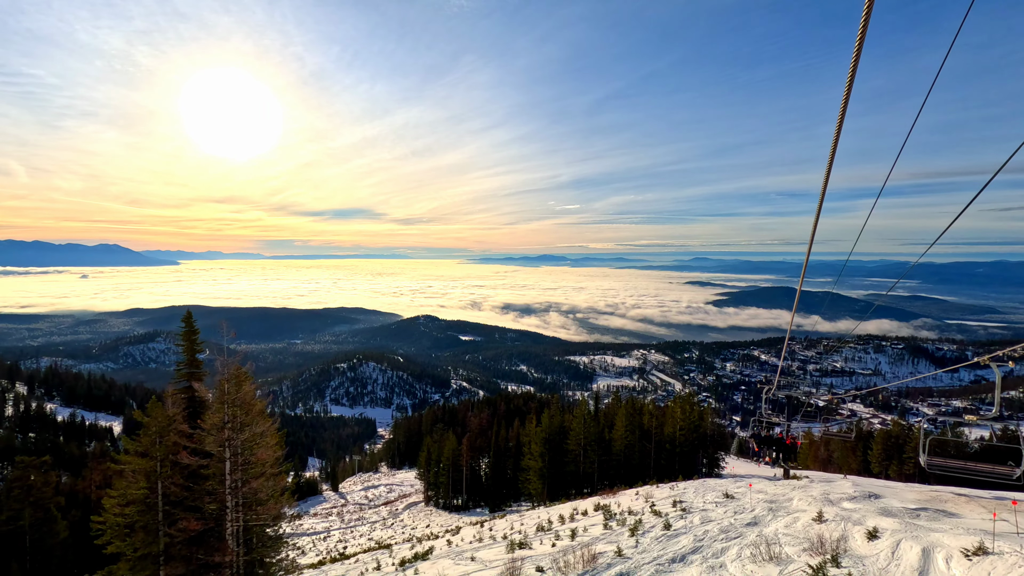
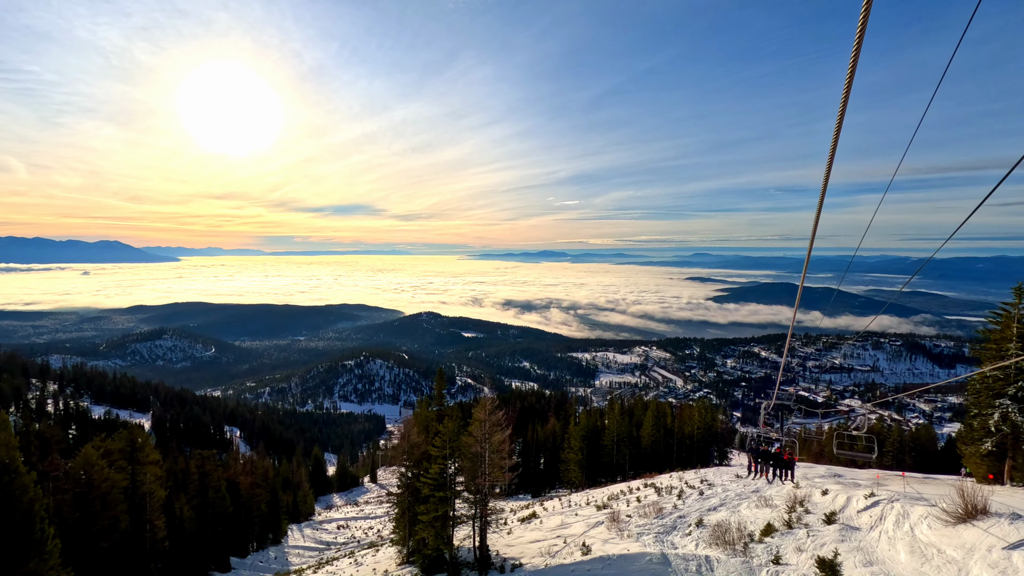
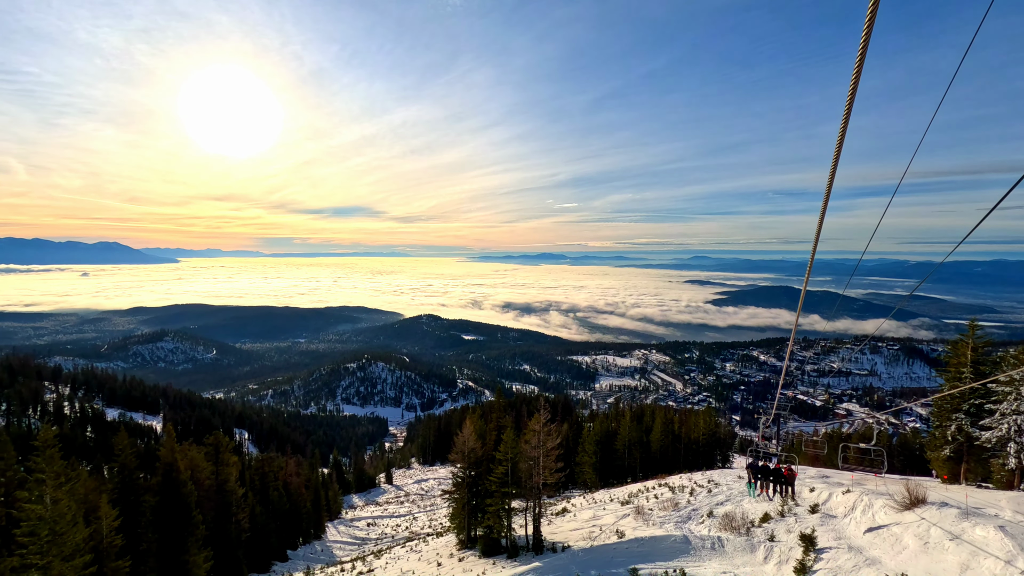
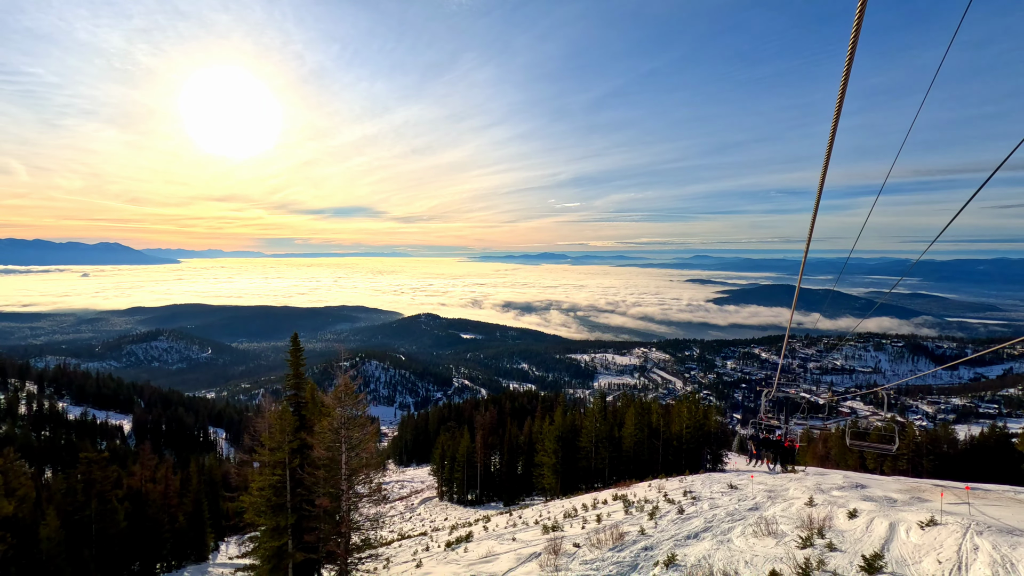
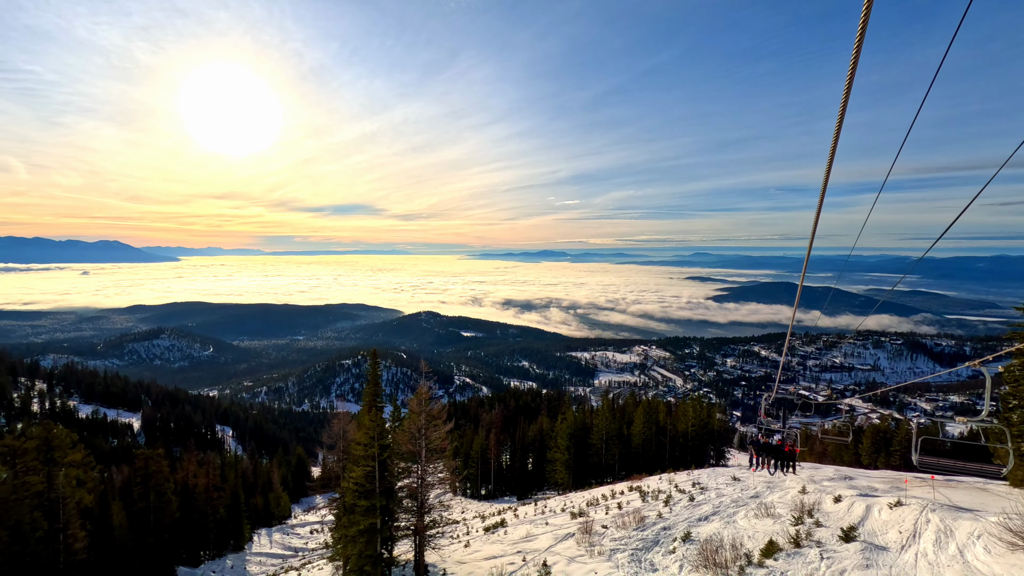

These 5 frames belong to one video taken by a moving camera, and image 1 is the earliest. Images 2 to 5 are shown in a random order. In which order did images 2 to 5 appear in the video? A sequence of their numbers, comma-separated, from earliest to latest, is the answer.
4, 5, 2, 3
